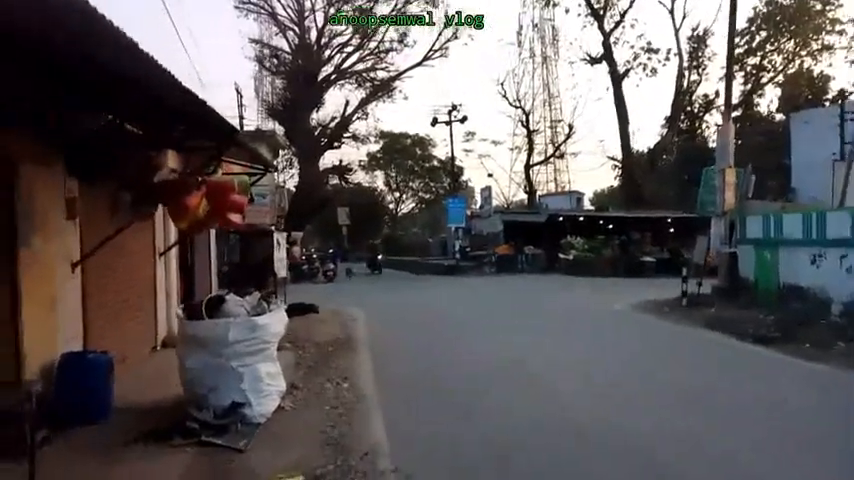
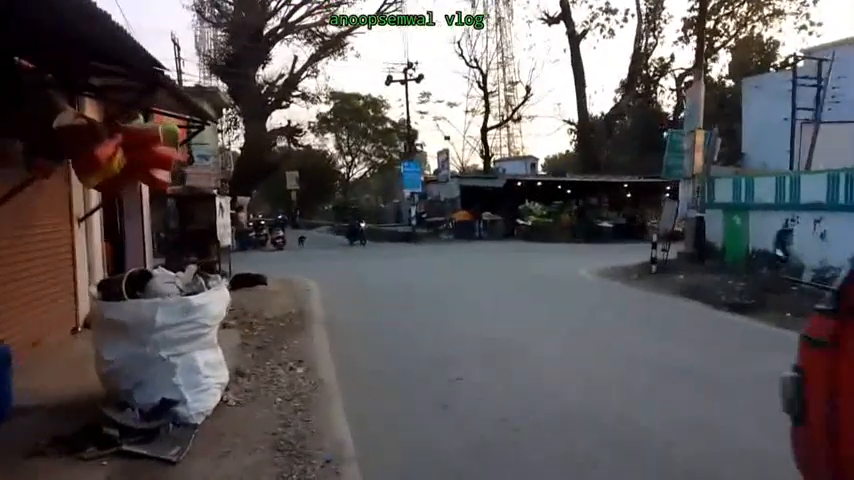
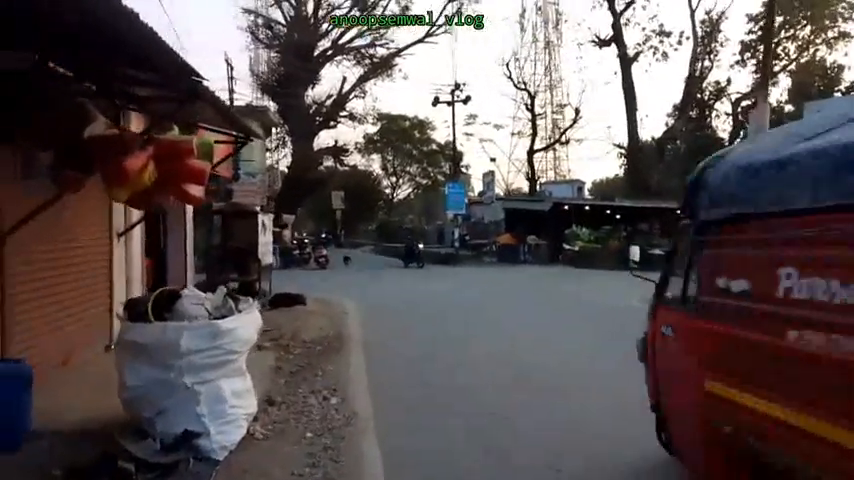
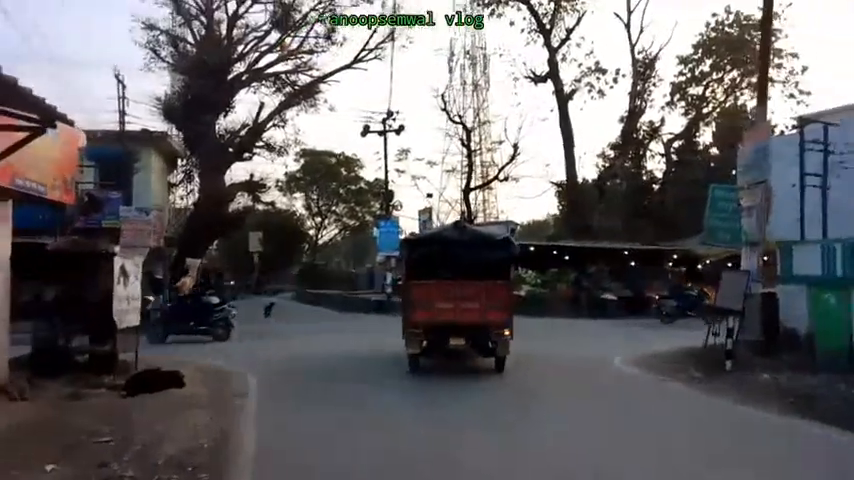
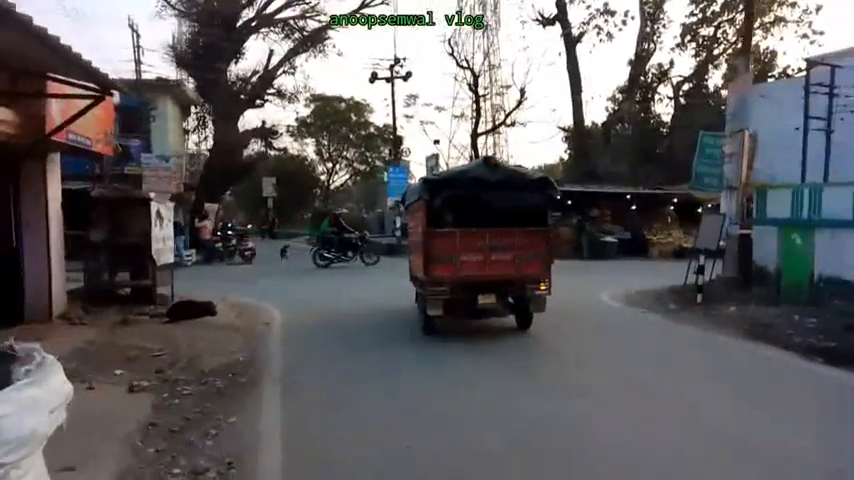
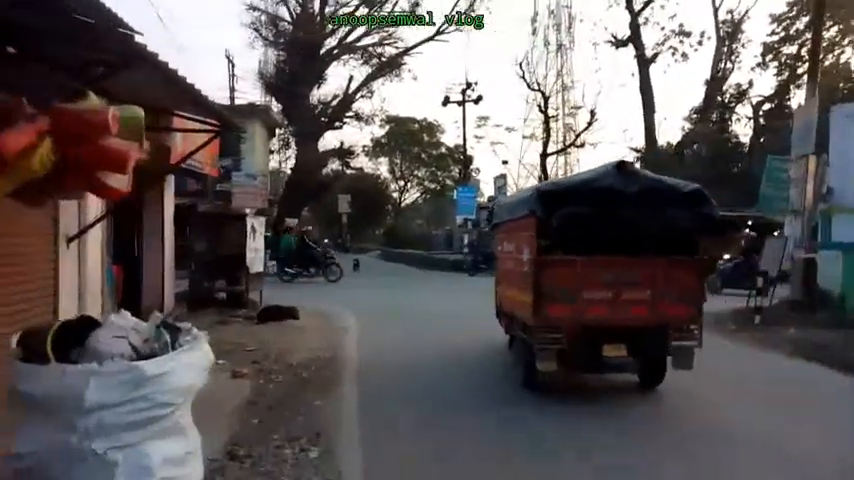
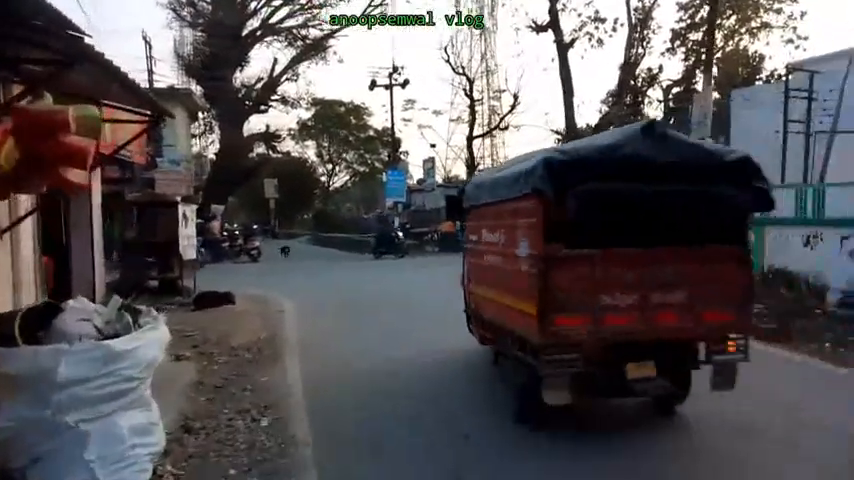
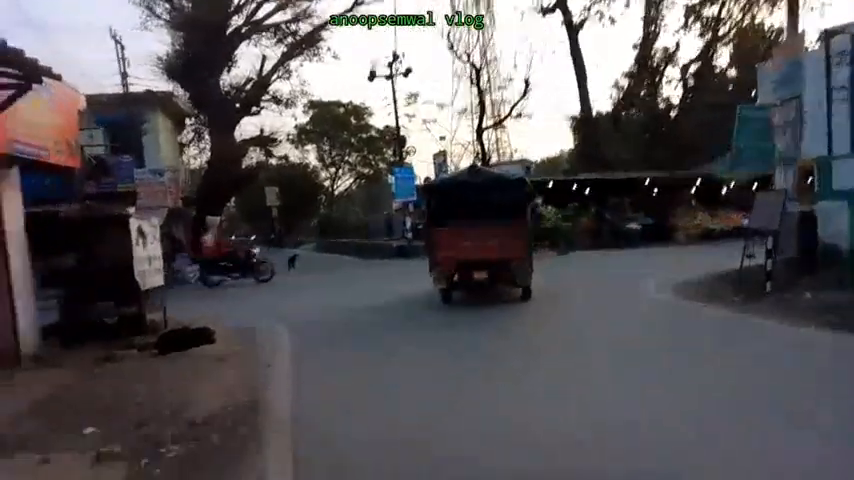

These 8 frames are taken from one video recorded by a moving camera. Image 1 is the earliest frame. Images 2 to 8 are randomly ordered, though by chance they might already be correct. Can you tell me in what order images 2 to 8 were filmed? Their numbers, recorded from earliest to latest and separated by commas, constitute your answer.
2, 3, 7, 6, 5, 4, 8
